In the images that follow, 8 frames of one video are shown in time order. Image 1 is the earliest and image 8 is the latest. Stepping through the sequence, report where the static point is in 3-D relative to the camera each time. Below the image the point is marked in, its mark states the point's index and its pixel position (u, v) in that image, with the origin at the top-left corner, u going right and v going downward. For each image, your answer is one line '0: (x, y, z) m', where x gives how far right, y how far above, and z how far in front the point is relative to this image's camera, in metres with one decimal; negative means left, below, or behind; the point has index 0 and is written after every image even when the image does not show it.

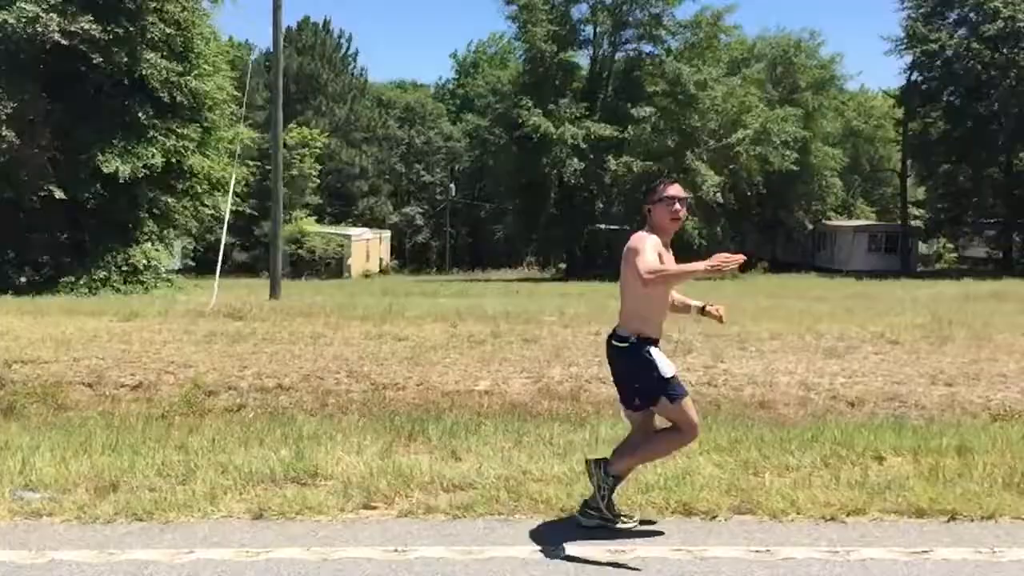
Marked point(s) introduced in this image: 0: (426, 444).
0: (-0.7, -1.2, +8.2) m
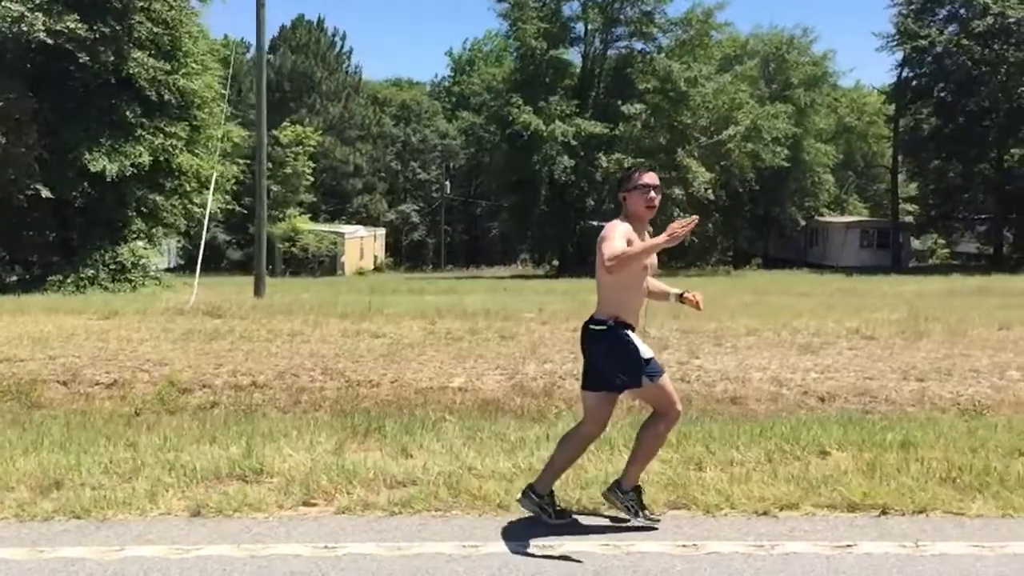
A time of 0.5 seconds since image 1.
0: (-1.1, -1.2, +8.2) m
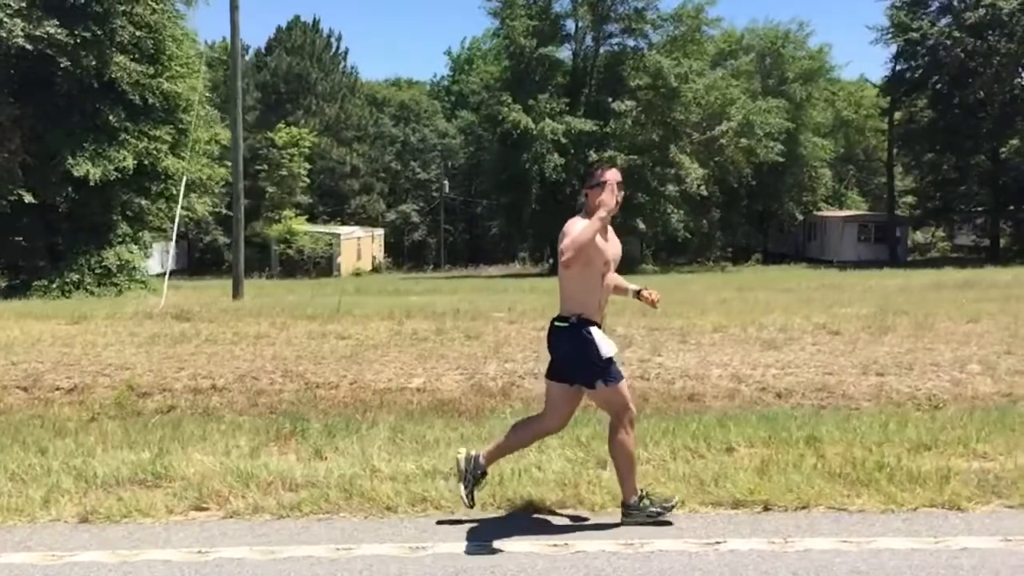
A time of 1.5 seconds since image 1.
0: (-1.7, -1.2, +8.2) m
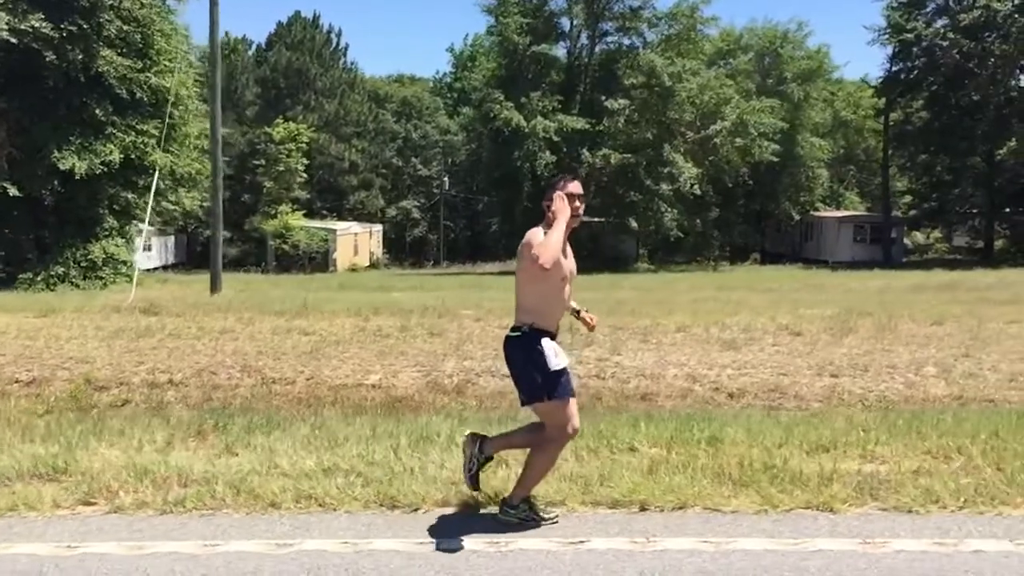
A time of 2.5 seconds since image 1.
0: (-2.4, -1.2, +8.3) m
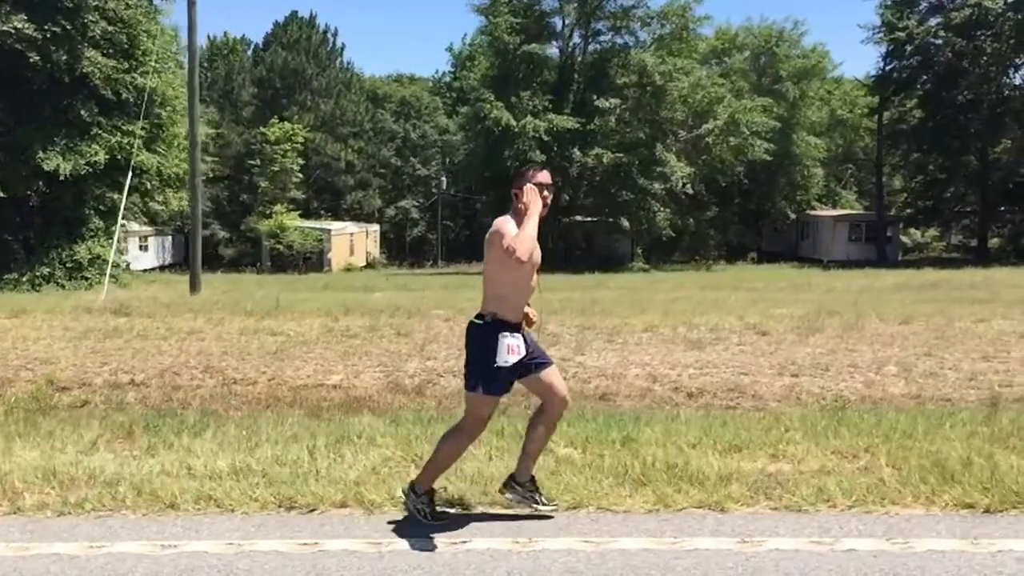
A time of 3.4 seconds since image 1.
0: (-3.0, -1.2, +8.3) m
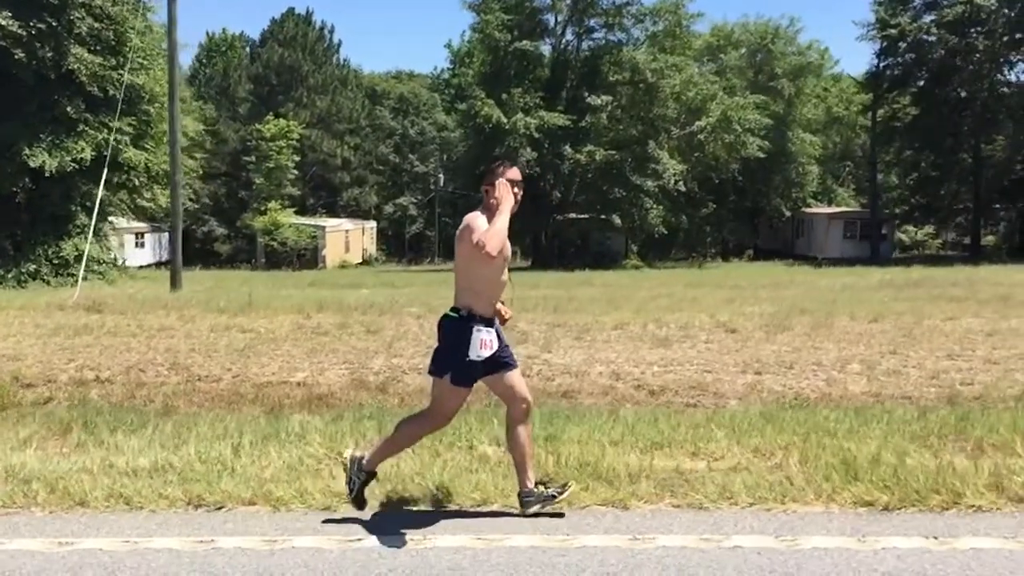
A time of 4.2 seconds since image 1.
0: (-3.5, -1.2, +8.3) m
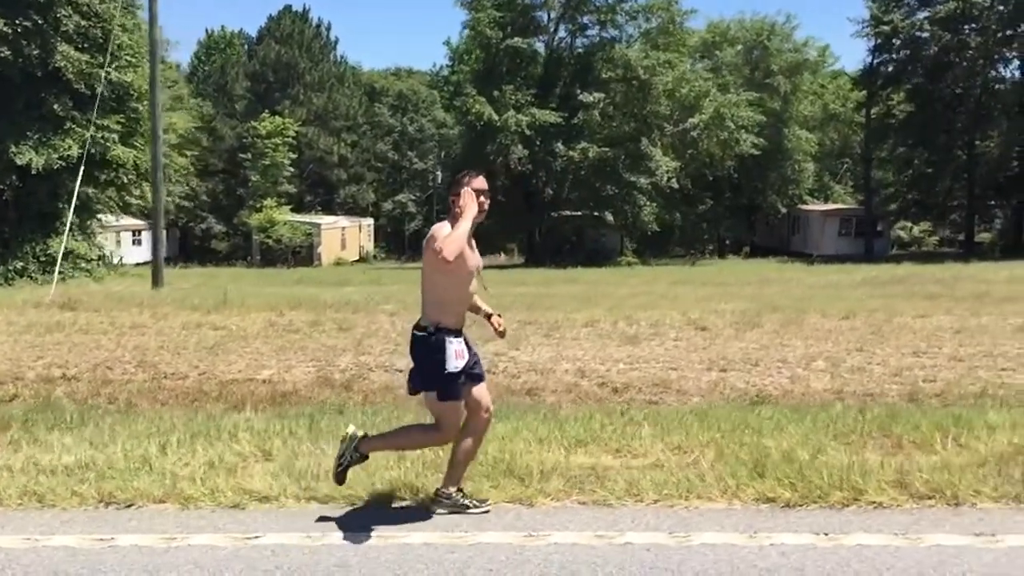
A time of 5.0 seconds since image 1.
0: (-4.0, -1.2, +8.4) m
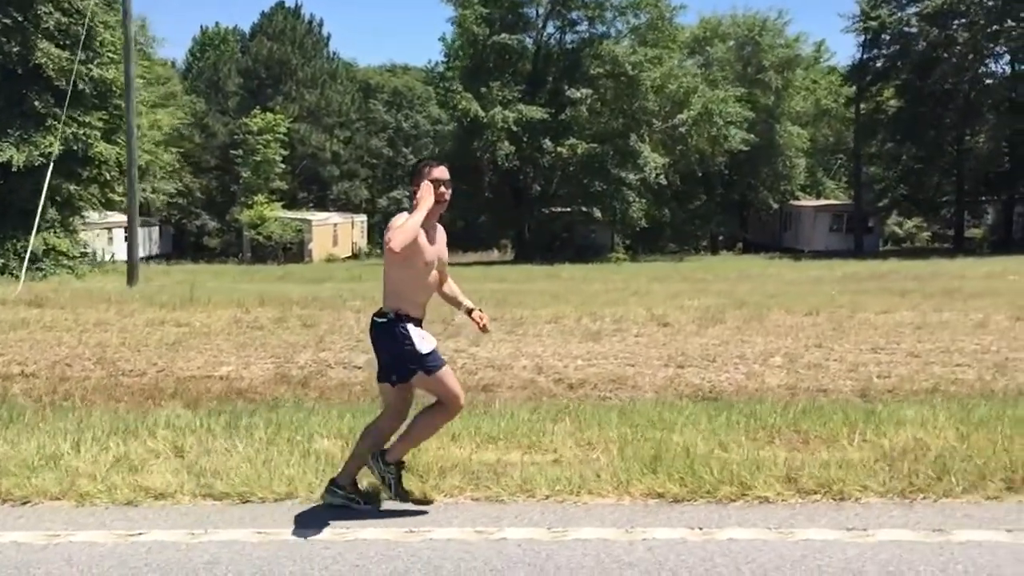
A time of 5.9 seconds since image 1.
0: (-4.6, -1.2, +8.4) m
